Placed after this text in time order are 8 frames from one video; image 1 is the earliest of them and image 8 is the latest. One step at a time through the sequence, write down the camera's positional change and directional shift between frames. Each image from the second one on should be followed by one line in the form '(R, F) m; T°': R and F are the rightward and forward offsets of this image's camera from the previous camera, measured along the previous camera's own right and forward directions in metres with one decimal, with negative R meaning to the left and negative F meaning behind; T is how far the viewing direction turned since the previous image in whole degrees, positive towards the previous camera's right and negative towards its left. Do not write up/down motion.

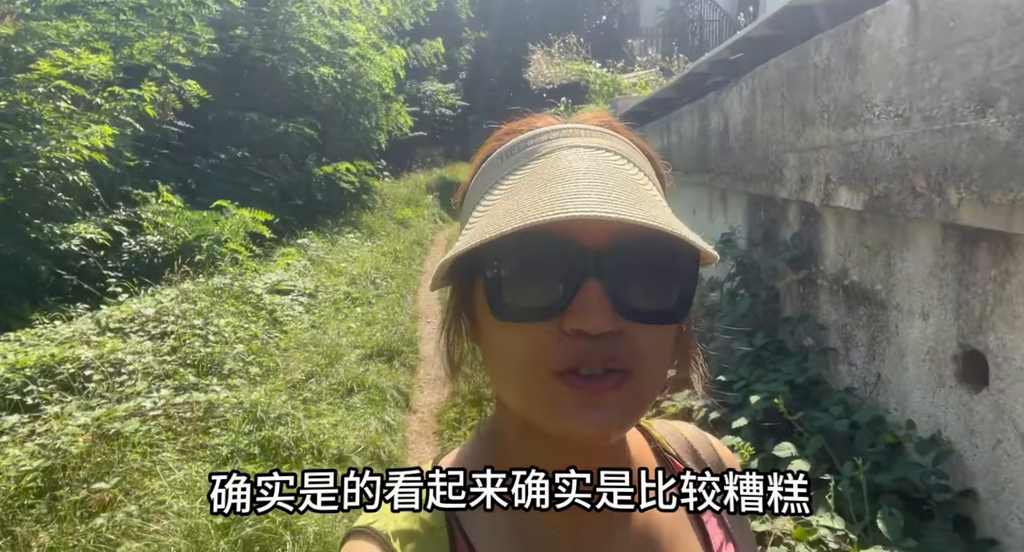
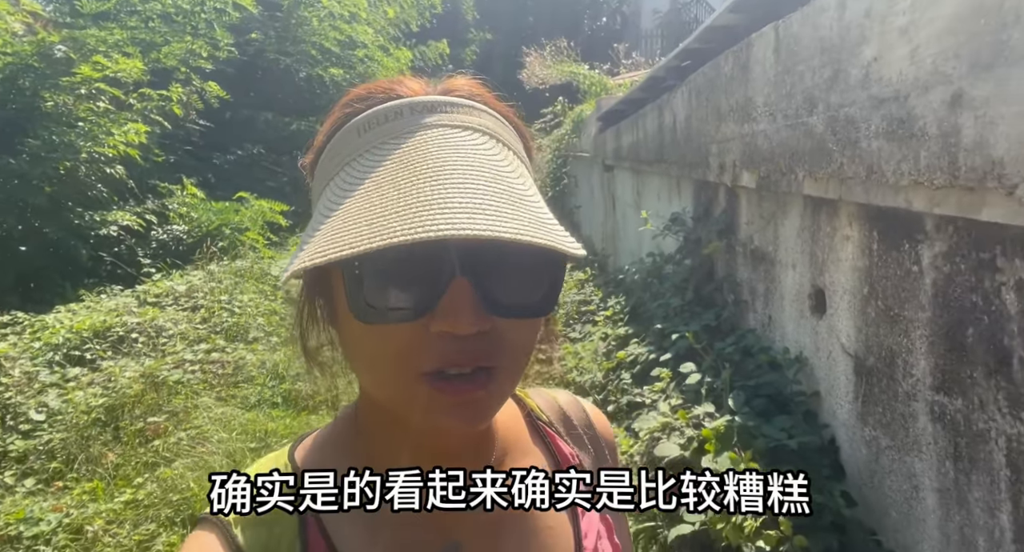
(+0.2, -0.6) m; -1°
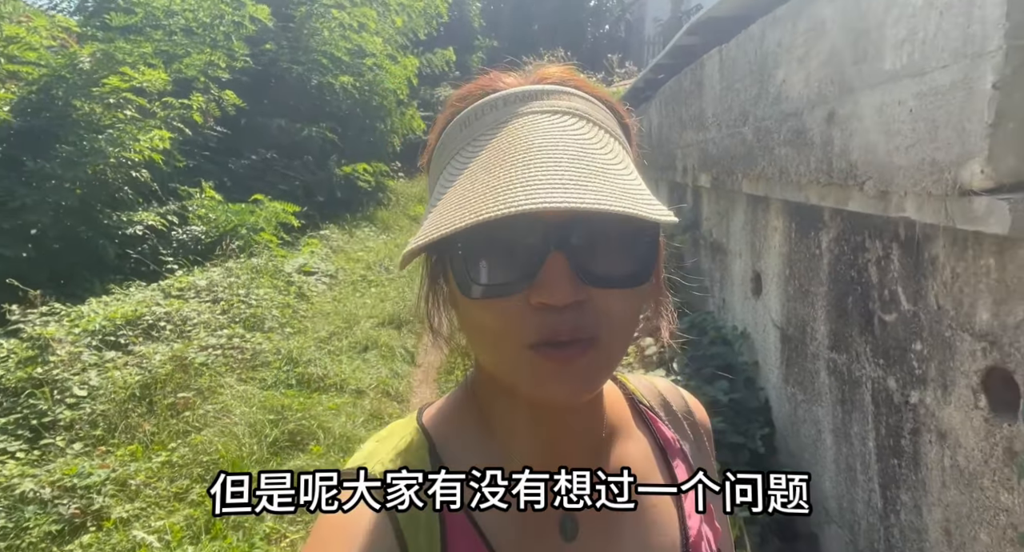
(+0.1, -0.4) m; -1°
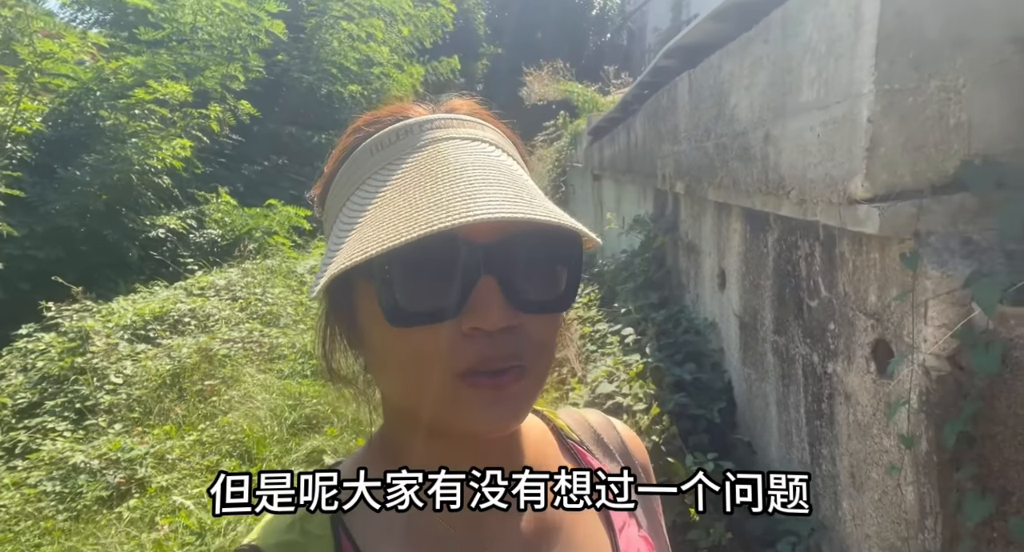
(+0.1, -0.4) m; 0°
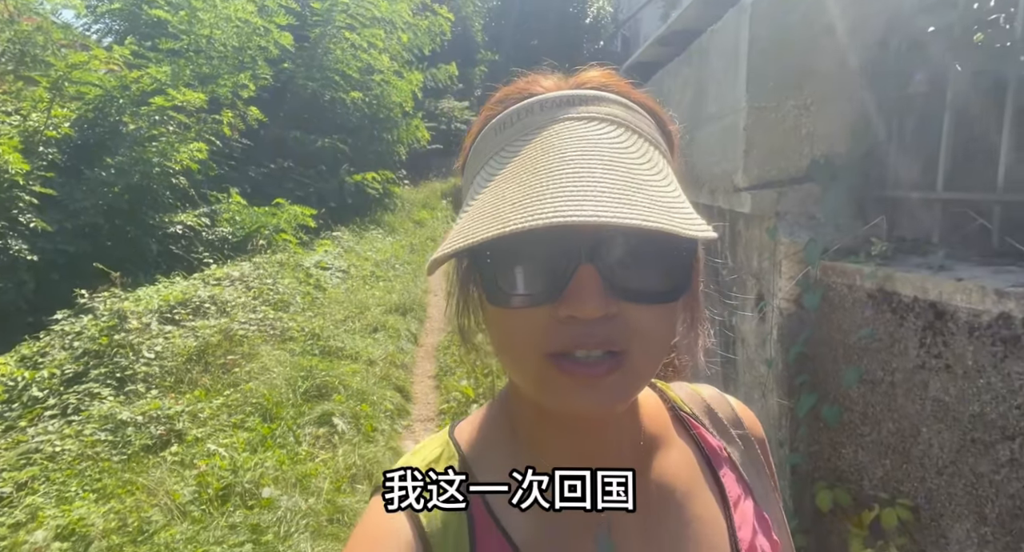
(+0.1, -0.6) m; 0°
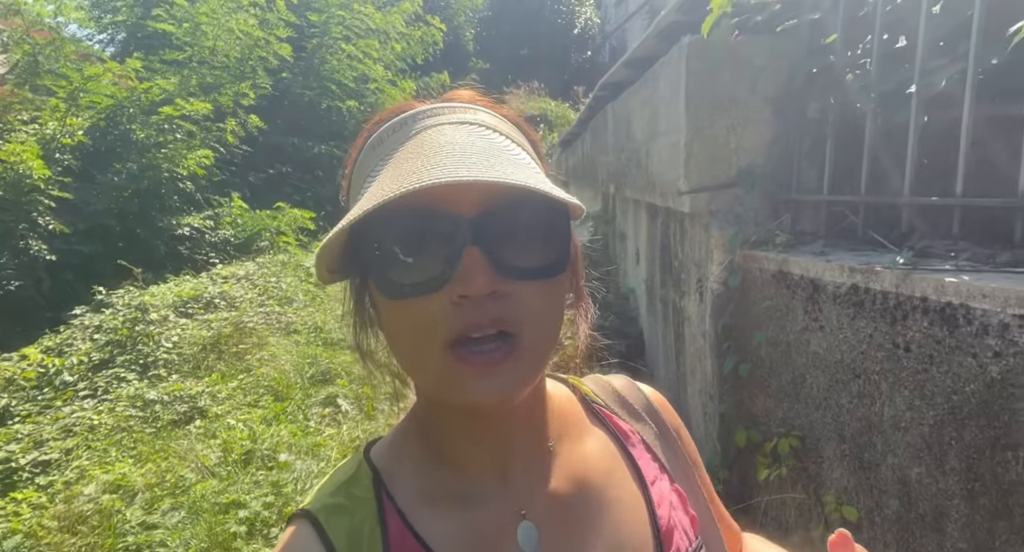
(0.0, -0.5) m; +1°
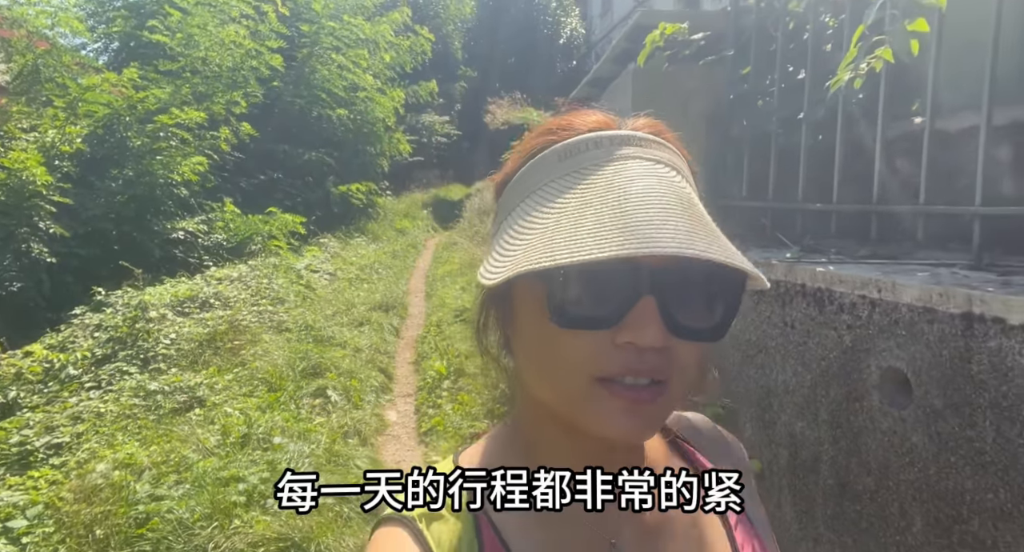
(+0.1, -0.4) m; +1°
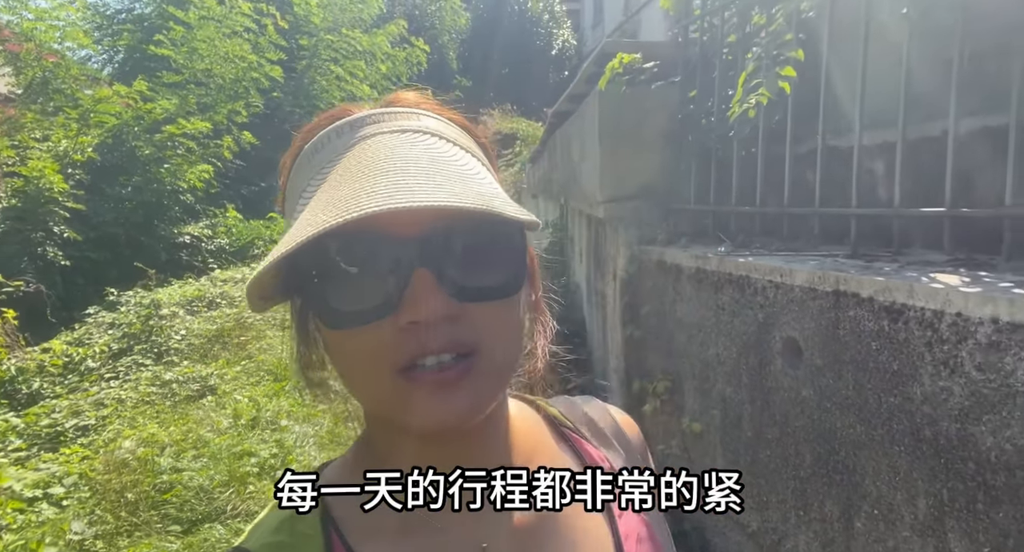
(+0.1, -0.4) m; 0°
